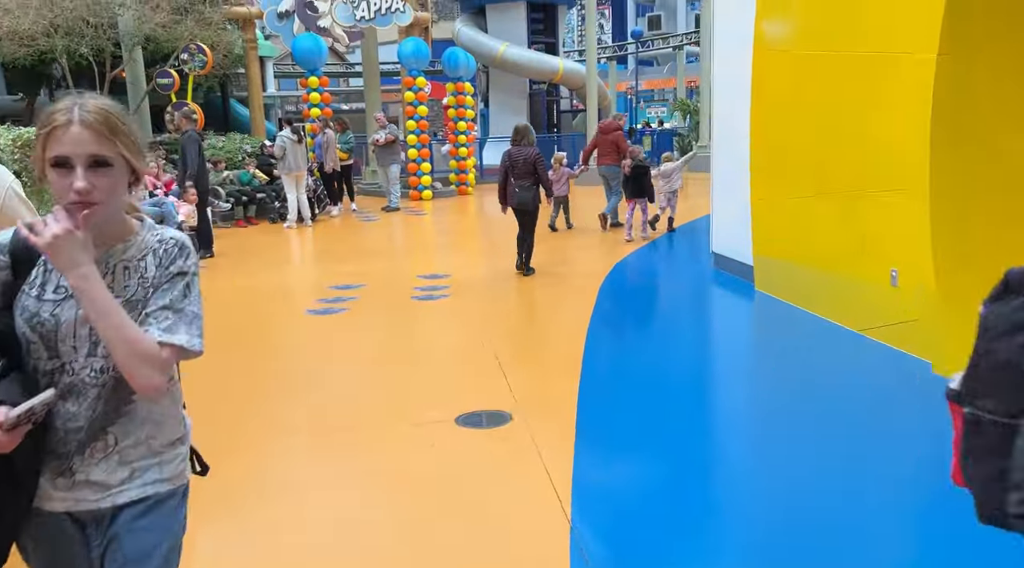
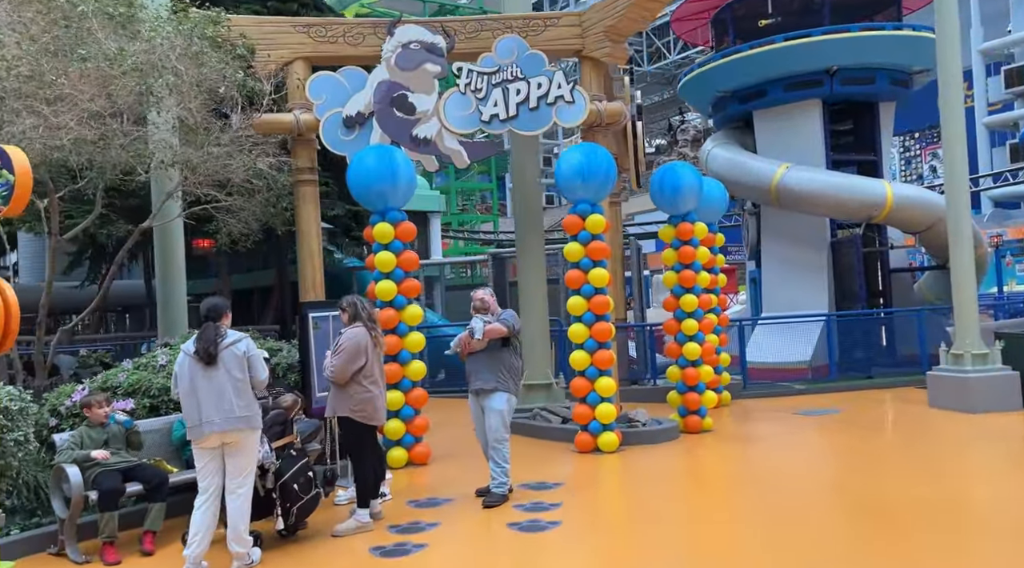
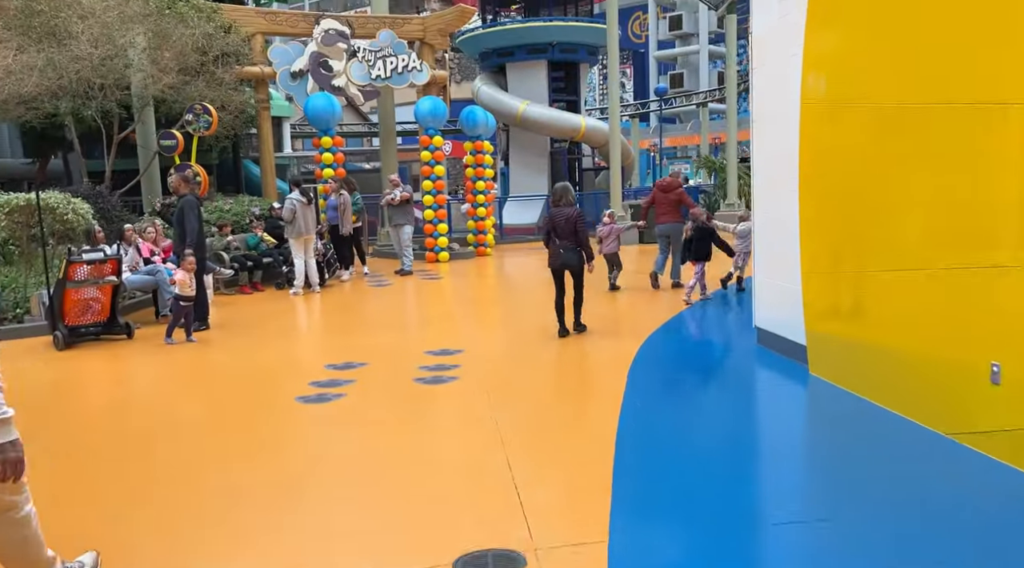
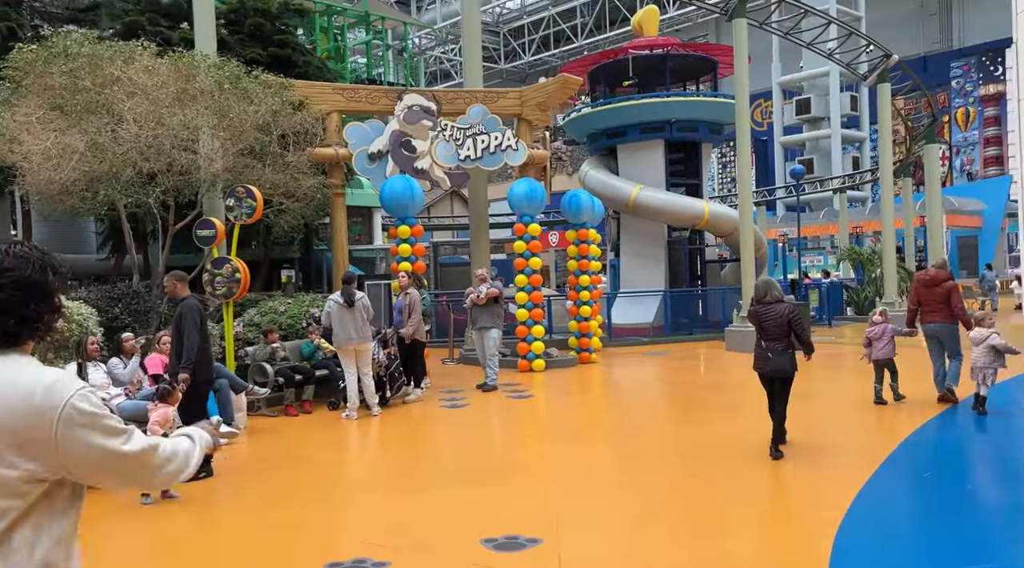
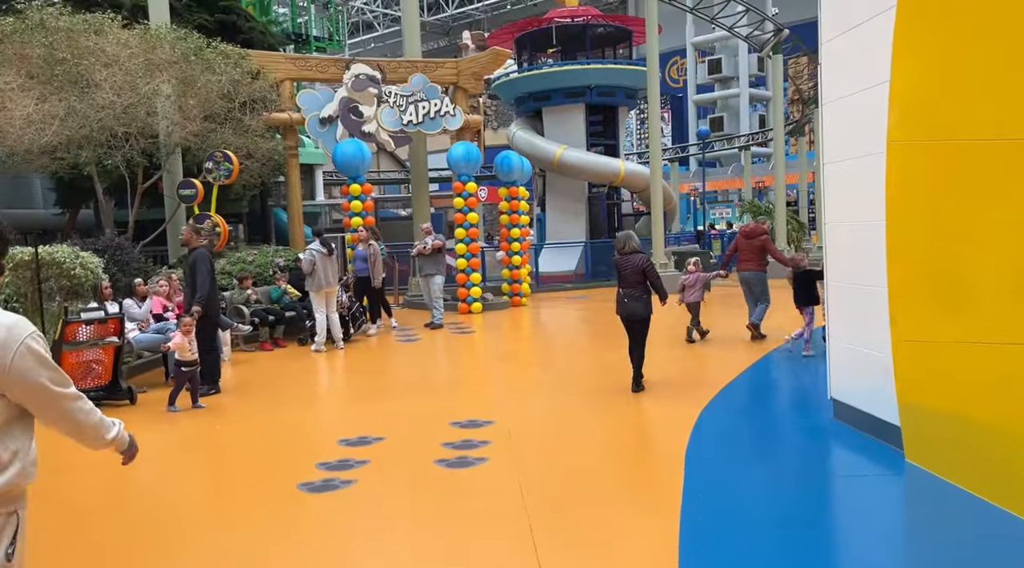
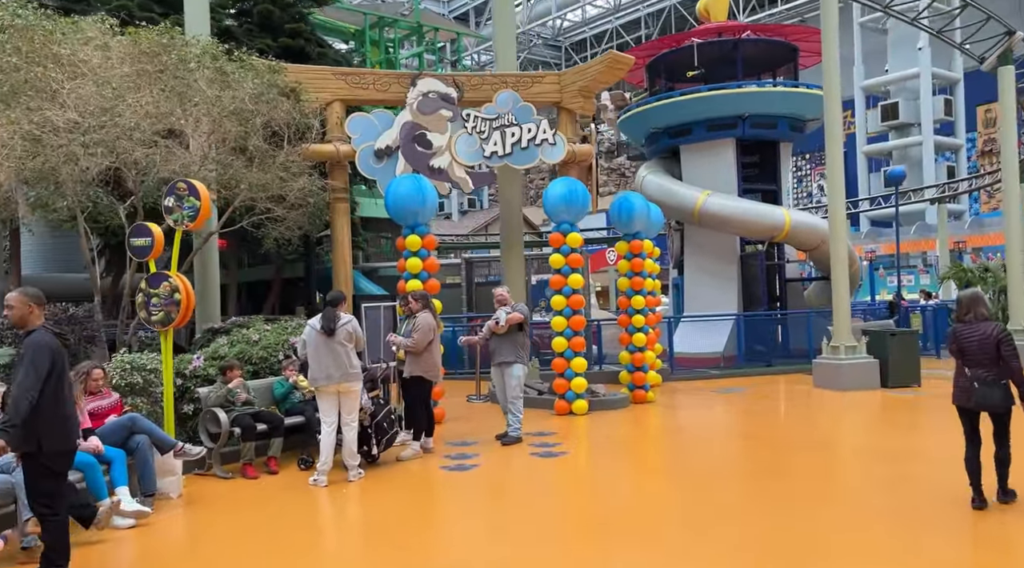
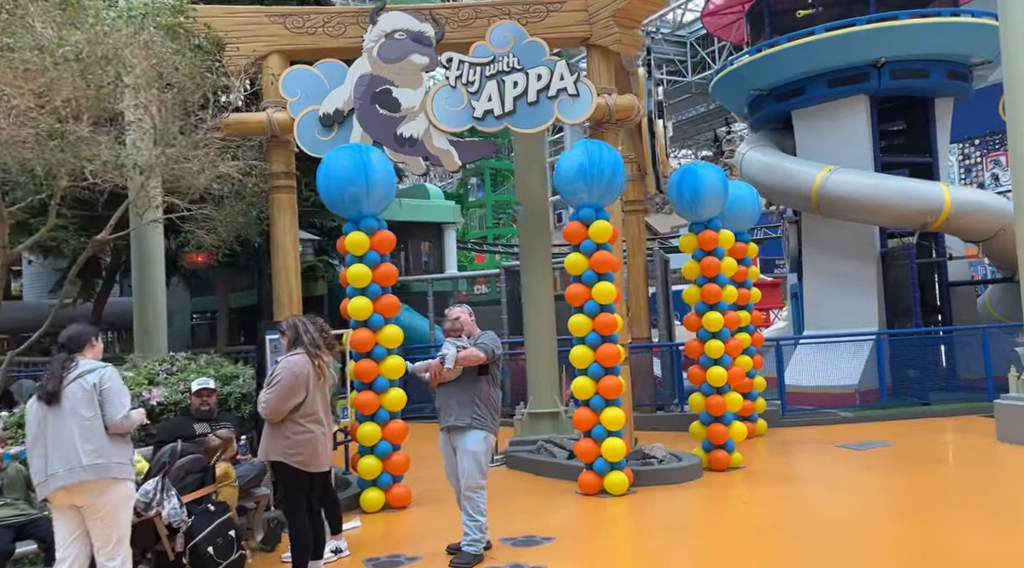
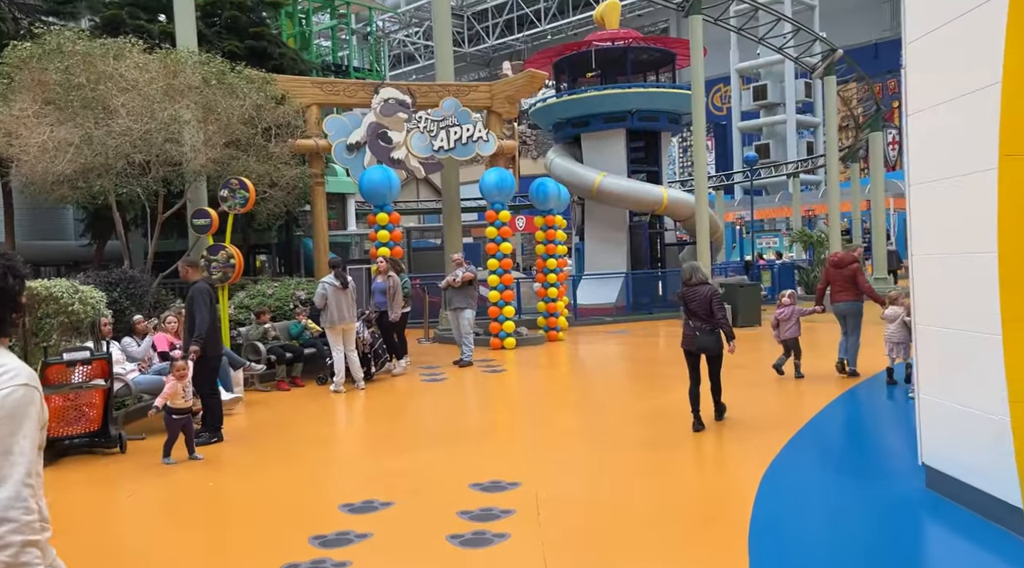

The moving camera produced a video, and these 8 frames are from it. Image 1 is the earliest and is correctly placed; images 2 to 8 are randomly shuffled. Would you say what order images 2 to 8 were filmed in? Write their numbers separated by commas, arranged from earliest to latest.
3, 5, 8, 4, 6, 2, 7
